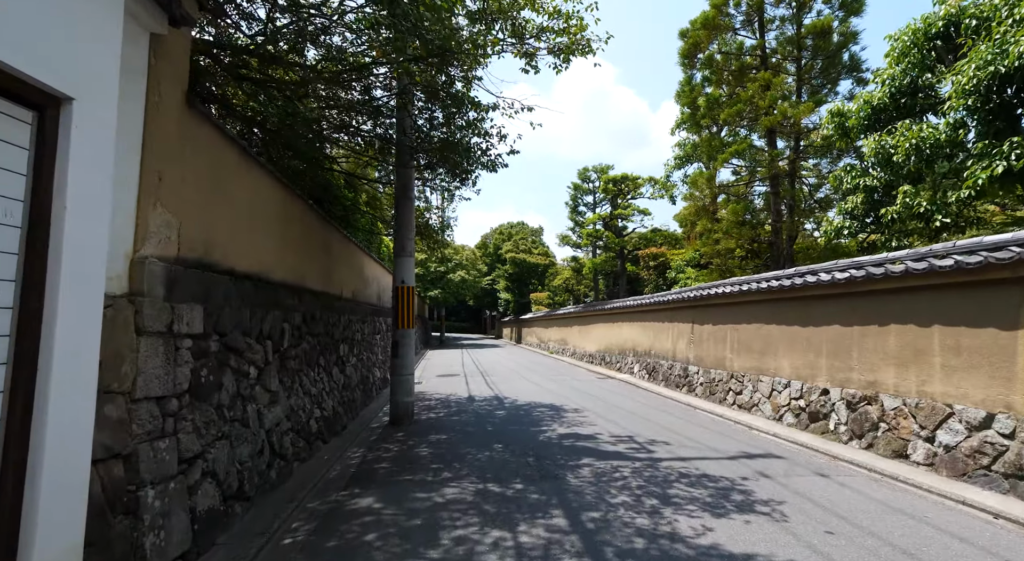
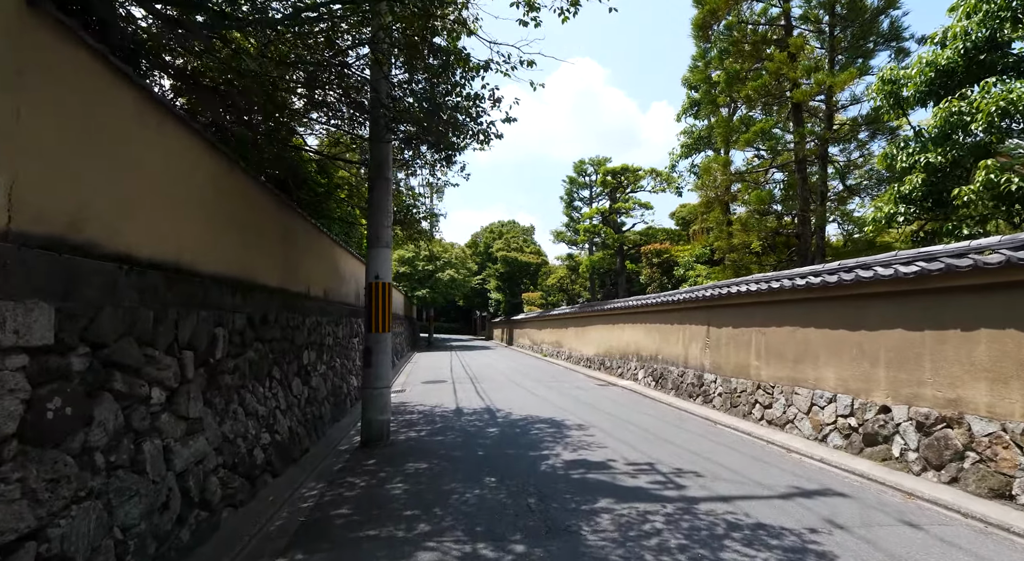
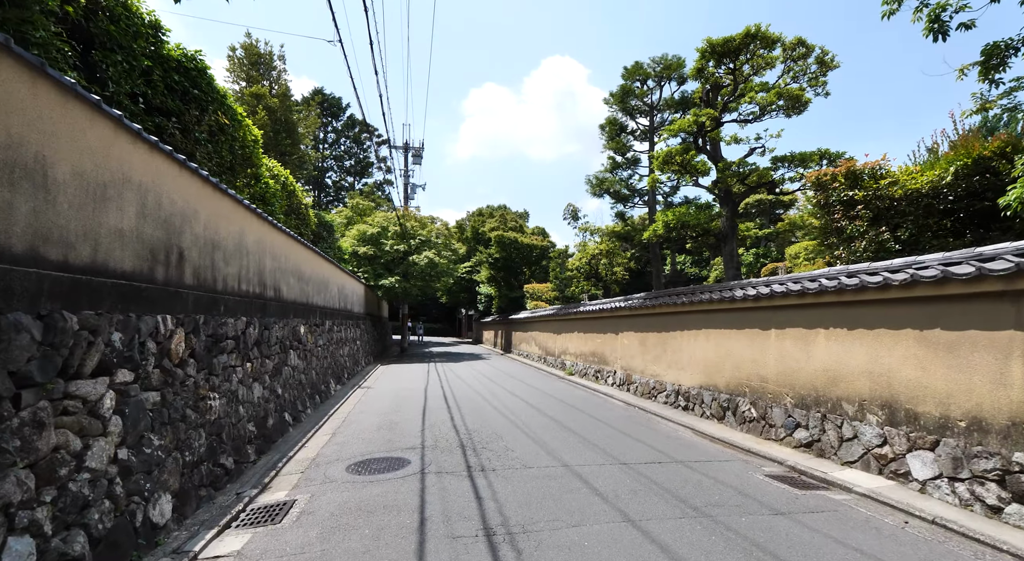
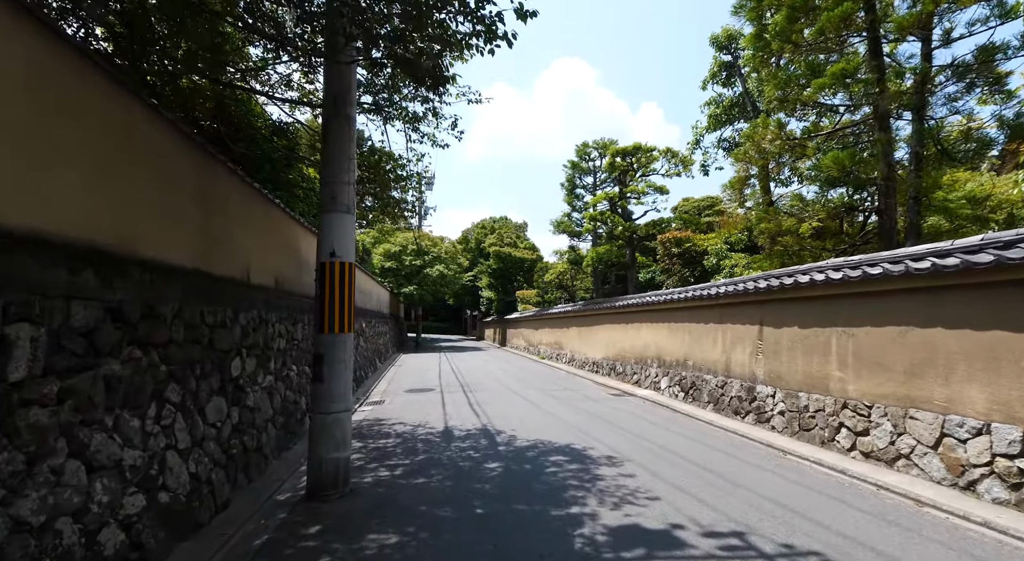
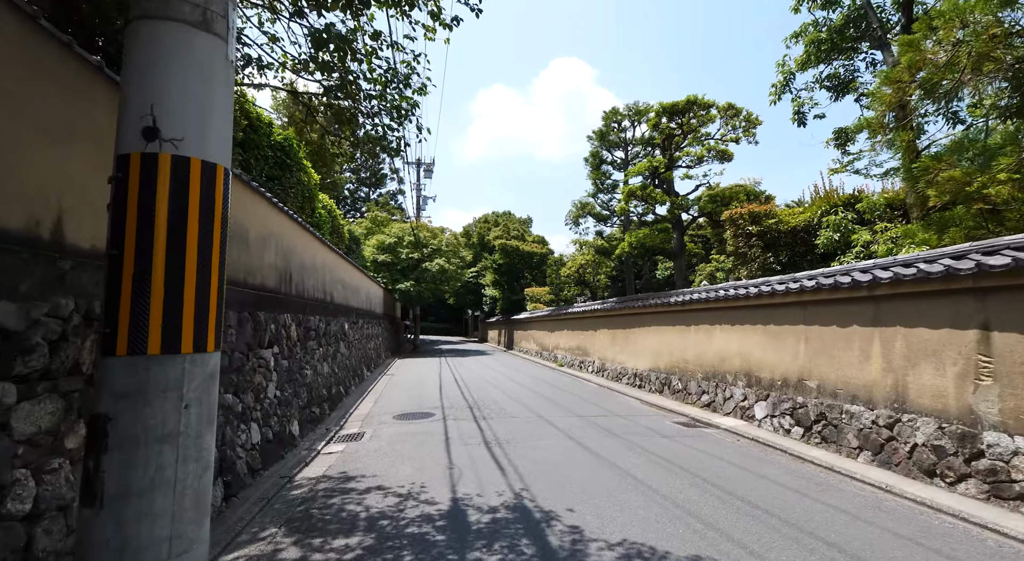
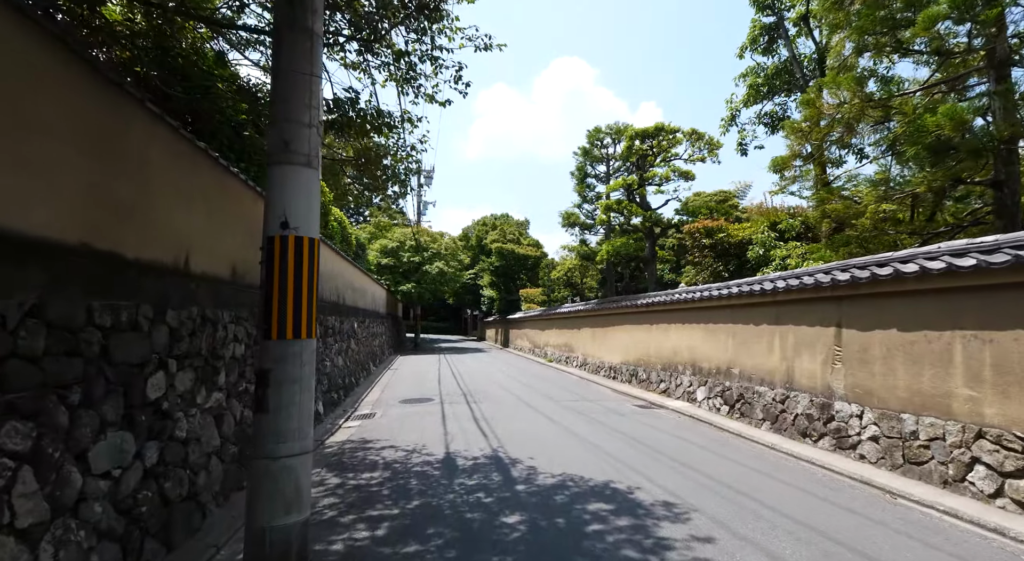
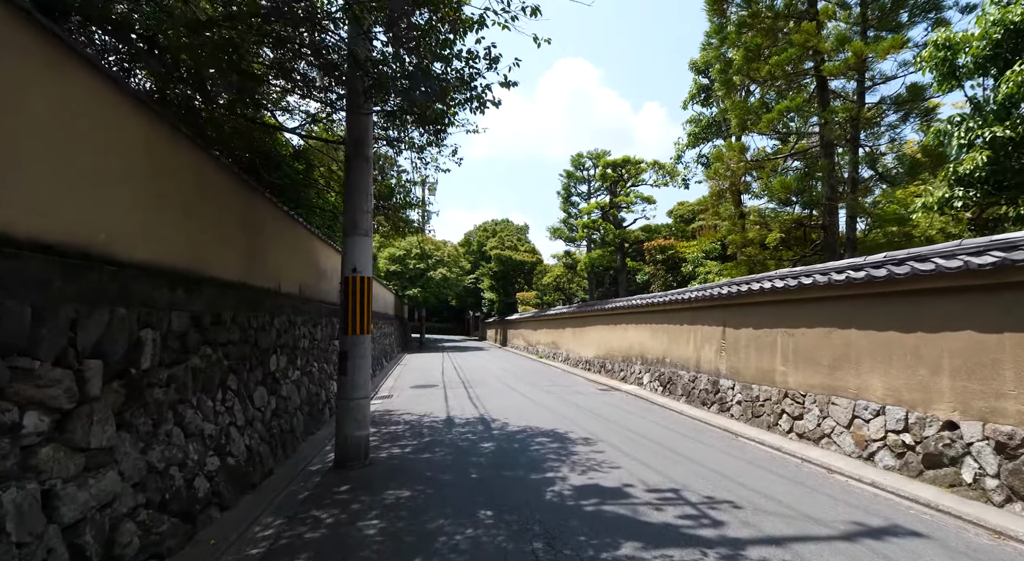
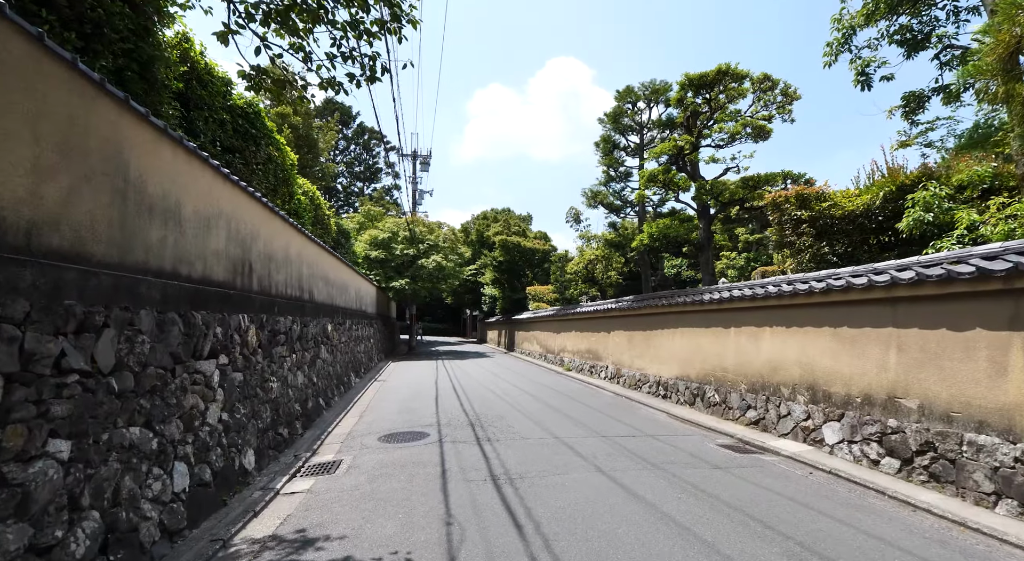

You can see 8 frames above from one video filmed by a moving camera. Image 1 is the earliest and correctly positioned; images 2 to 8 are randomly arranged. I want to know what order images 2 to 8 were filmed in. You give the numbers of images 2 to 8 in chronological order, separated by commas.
2, 7, 4, 6, 5, 8, 3
